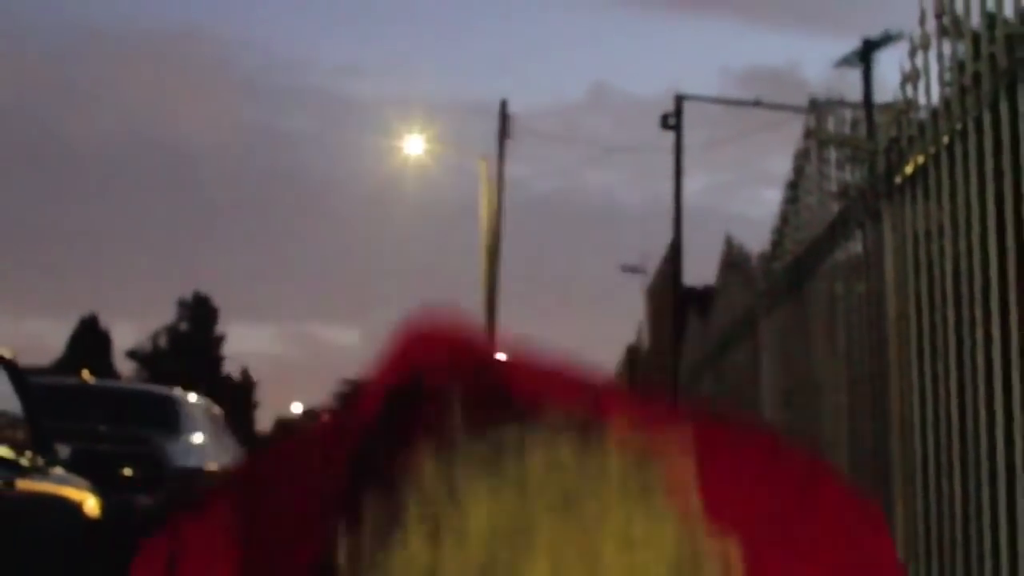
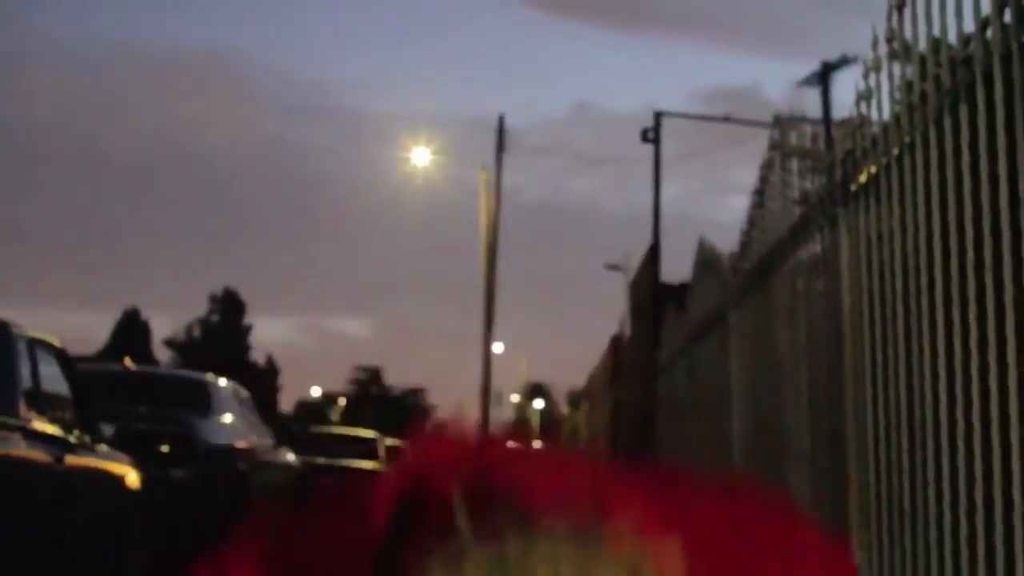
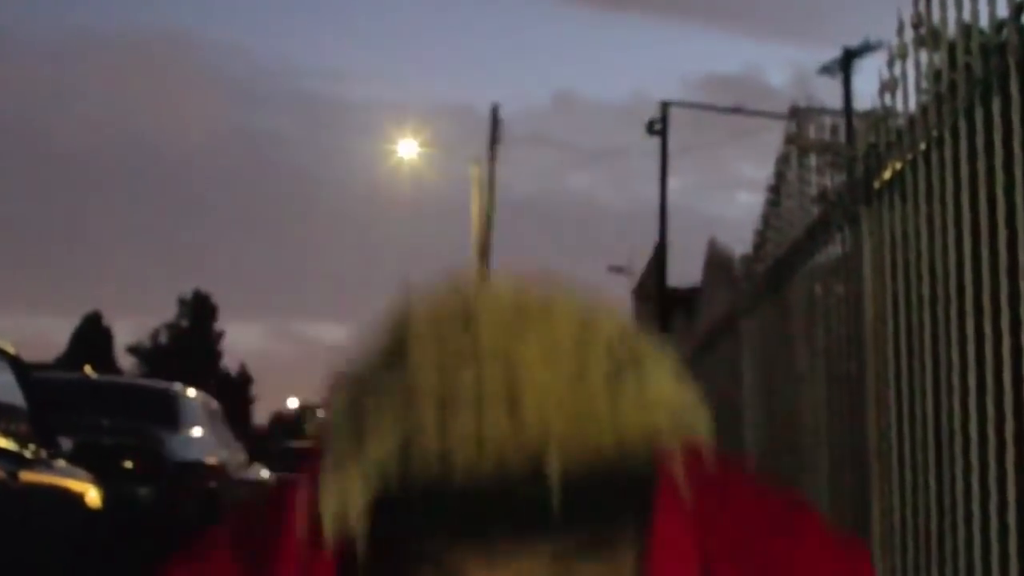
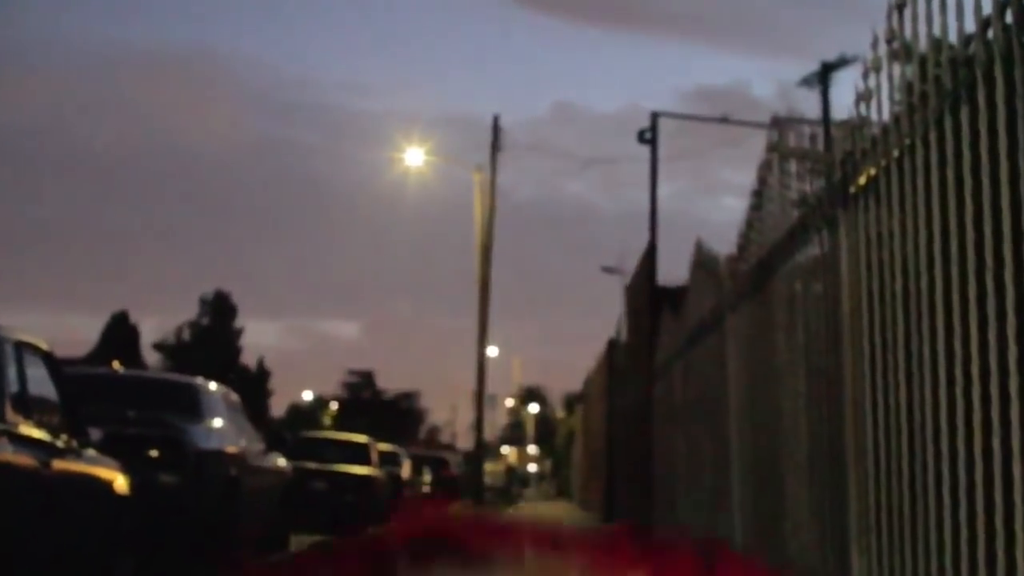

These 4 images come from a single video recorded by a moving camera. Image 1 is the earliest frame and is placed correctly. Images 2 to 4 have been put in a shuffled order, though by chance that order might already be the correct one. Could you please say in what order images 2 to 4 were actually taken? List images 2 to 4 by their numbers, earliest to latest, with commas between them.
2, 4, 3
